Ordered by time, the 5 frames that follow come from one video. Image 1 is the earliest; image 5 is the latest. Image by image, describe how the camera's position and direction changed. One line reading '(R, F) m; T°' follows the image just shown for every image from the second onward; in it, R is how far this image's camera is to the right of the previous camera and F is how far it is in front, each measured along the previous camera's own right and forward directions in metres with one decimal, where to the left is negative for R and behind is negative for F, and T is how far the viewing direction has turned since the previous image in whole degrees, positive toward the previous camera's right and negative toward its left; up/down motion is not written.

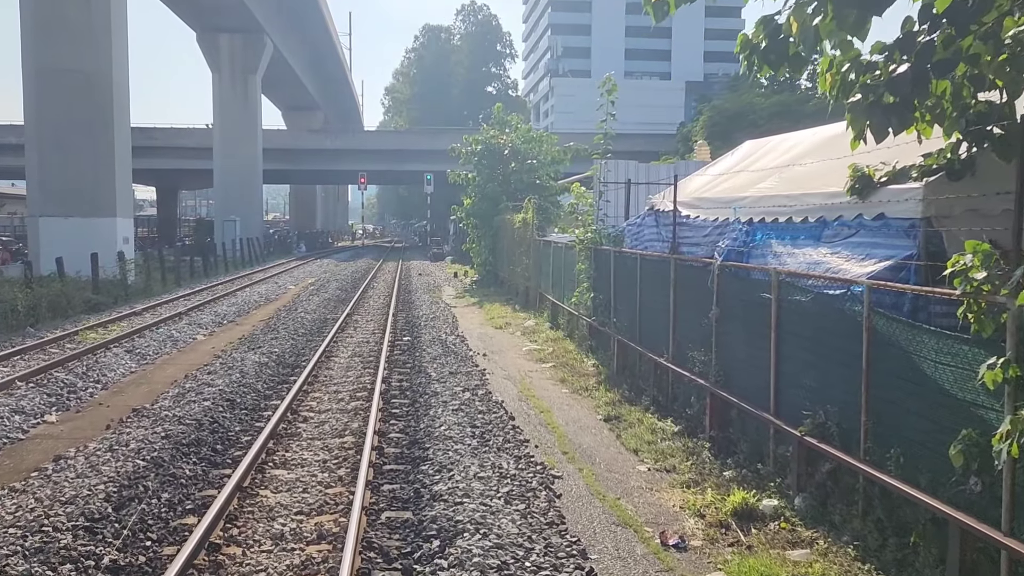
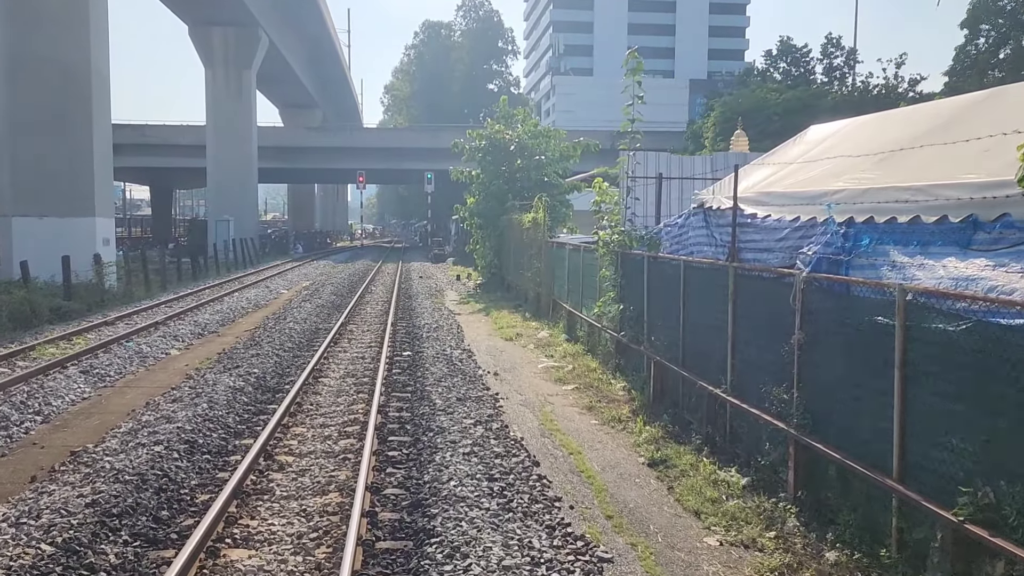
(-0.2, +1.8) m; 0°
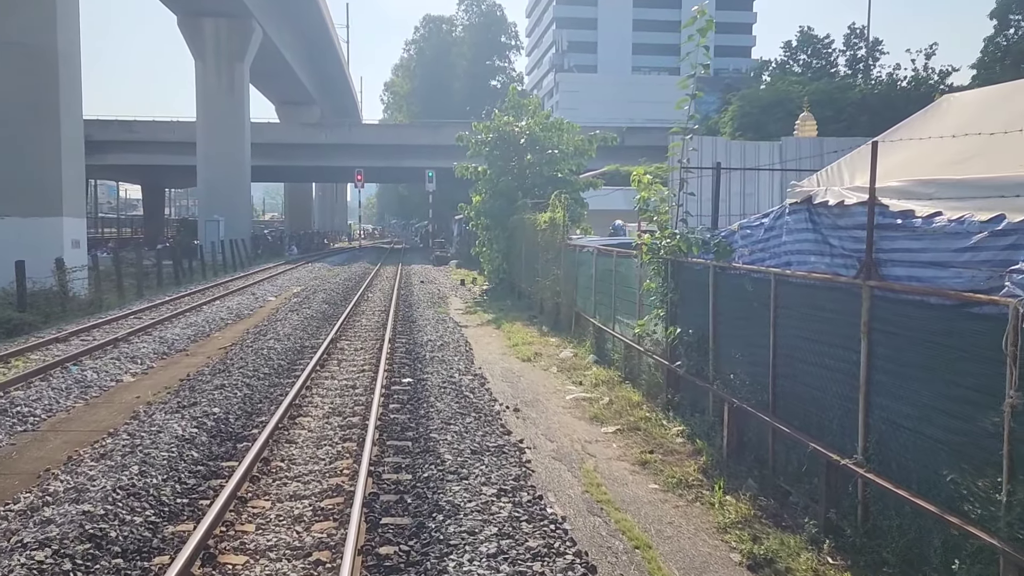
(-0.3, +2.4) m; 0°
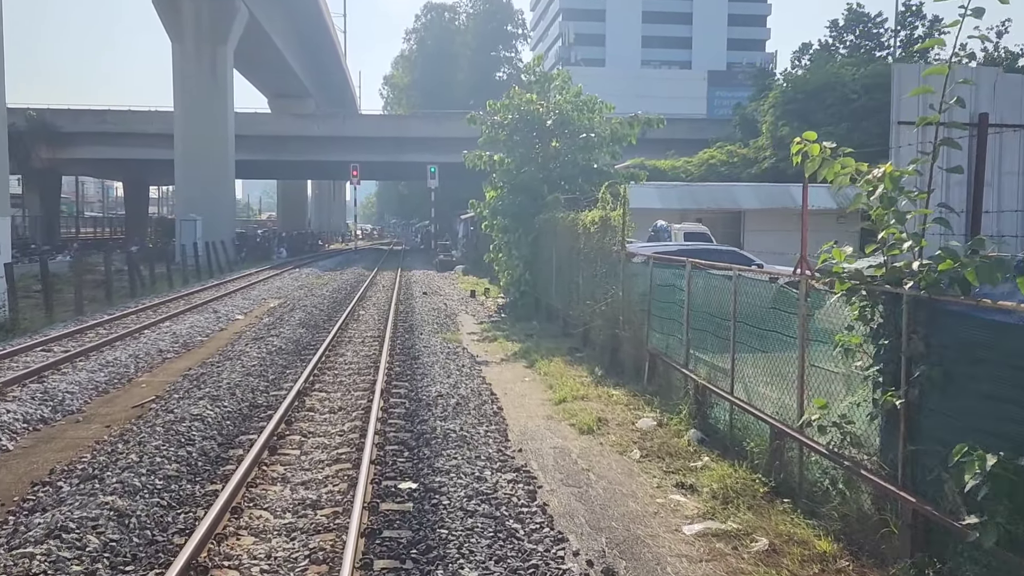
(-0.5, +4.8) m; 0°
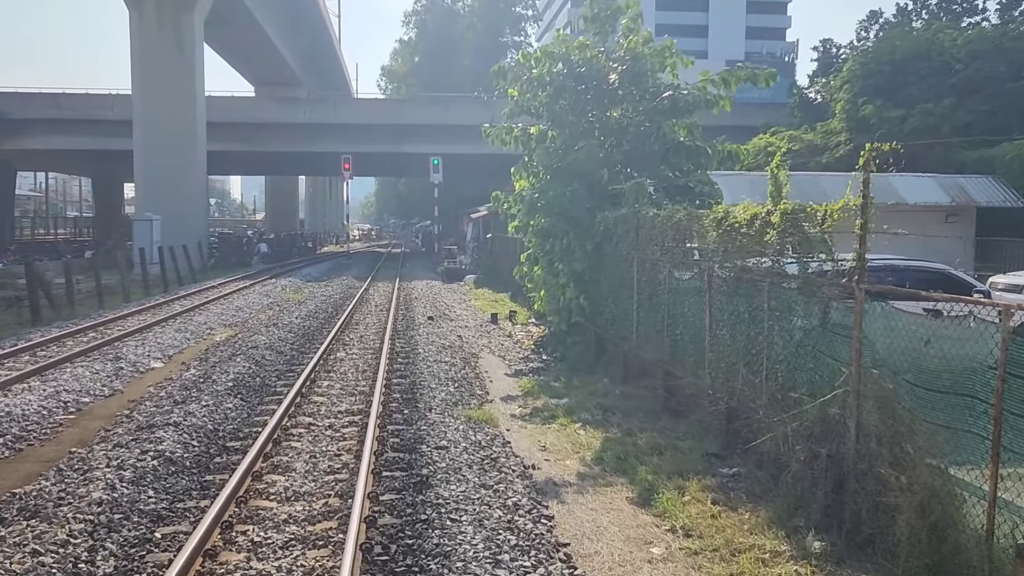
(-0.7, +6.7) m; 0°
